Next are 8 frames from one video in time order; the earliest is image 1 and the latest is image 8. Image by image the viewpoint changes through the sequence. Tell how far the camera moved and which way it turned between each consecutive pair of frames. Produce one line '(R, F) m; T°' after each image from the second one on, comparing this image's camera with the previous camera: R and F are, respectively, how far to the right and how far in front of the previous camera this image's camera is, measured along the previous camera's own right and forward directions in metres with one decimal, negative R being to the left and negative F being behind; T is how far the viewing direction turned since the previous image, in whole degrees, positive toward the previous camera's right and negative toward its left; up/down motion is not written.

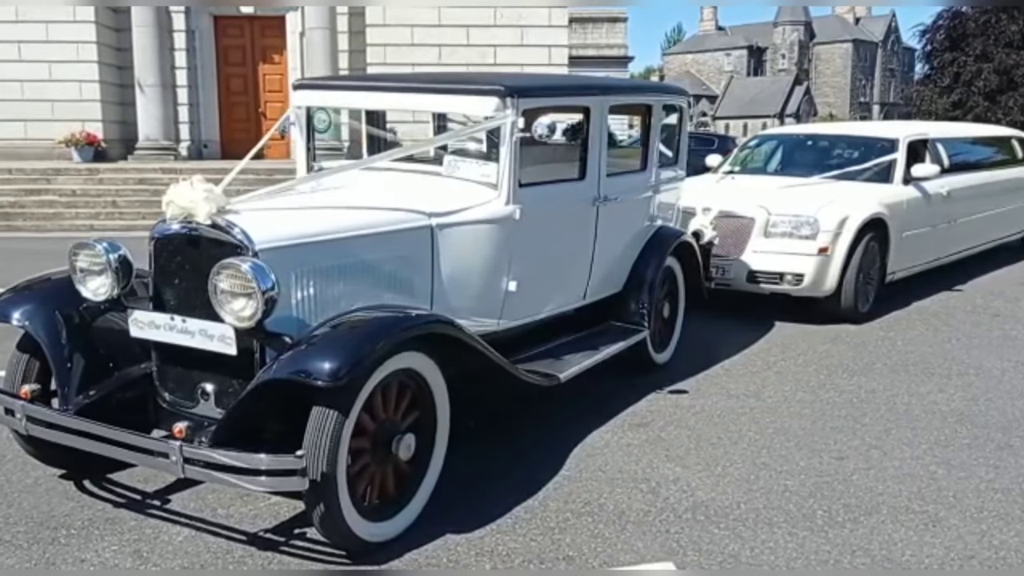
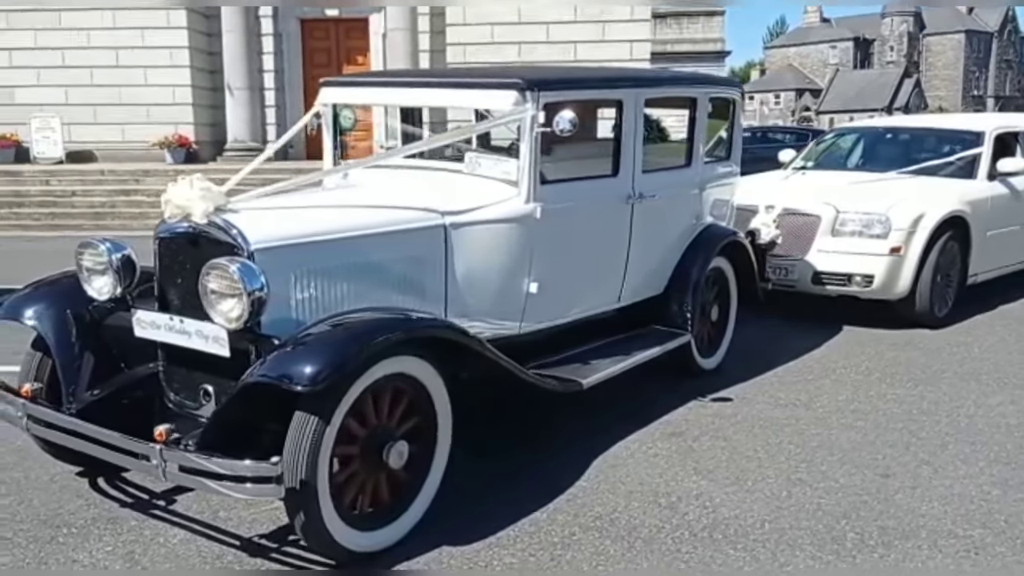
(+0.3, +0.2) m; -6°
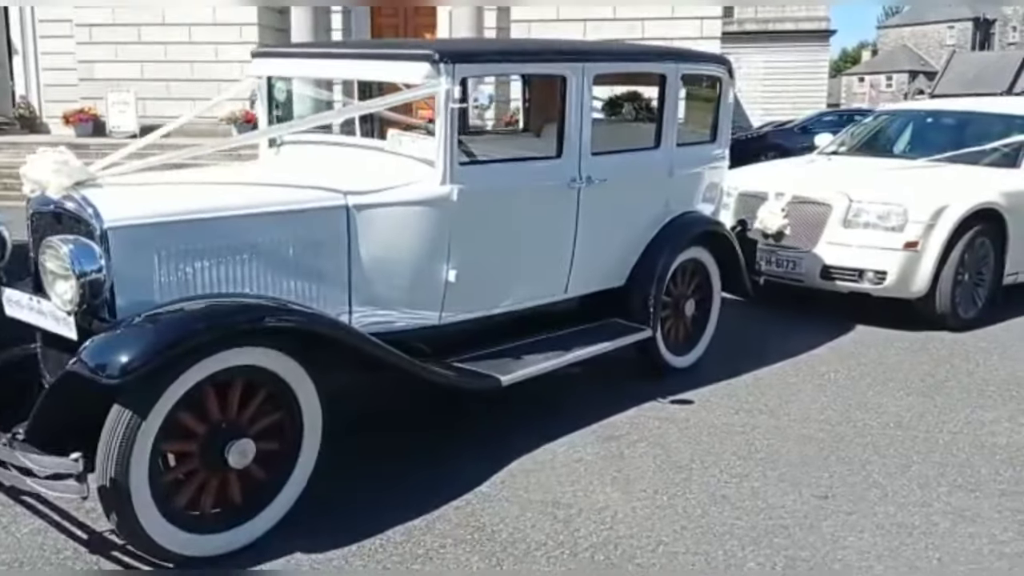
(+0.7, +0.3) m; -6°
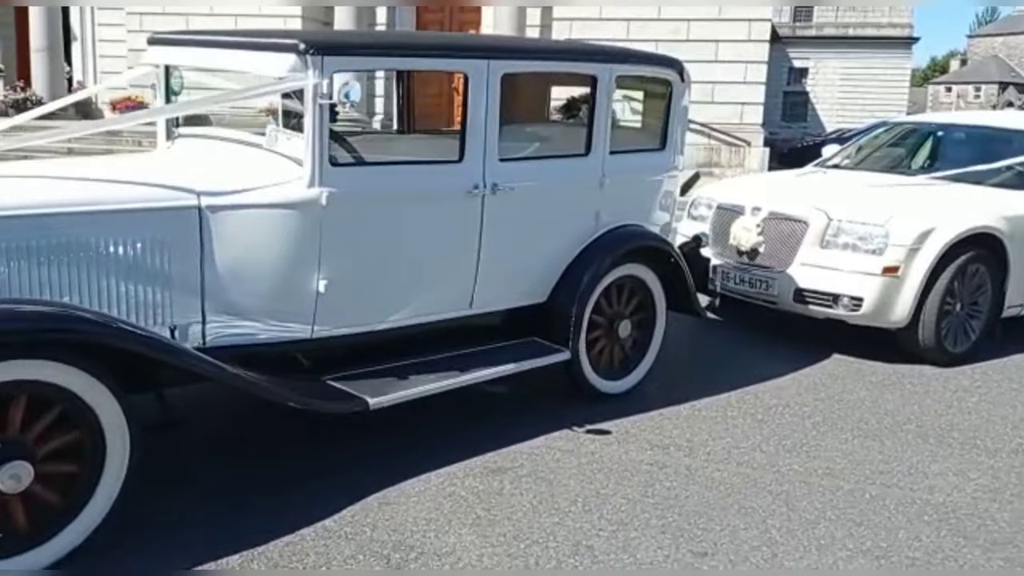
(+0.7, +0.4) m; -4°
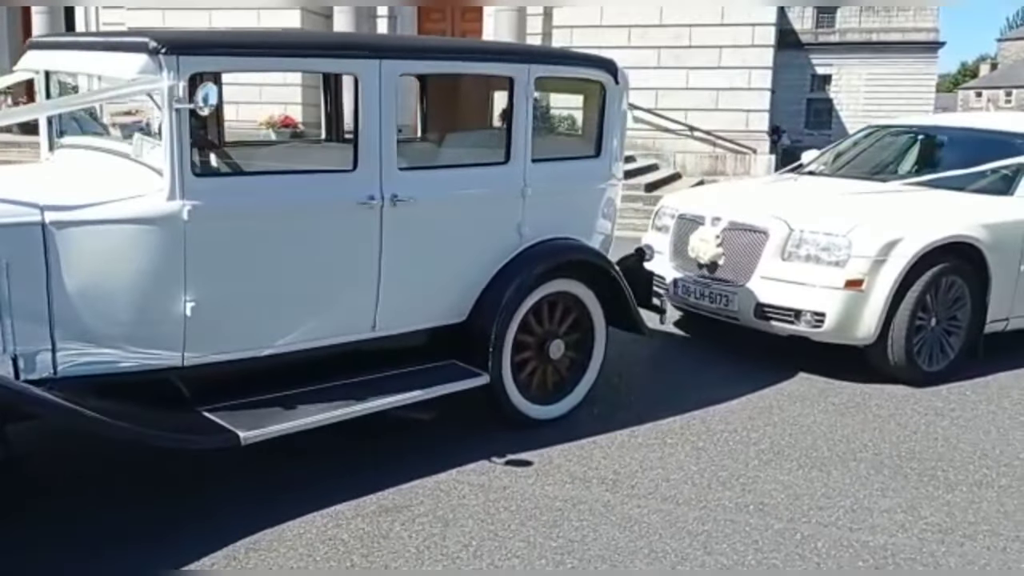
(+0.5, +0.4) m; -2°
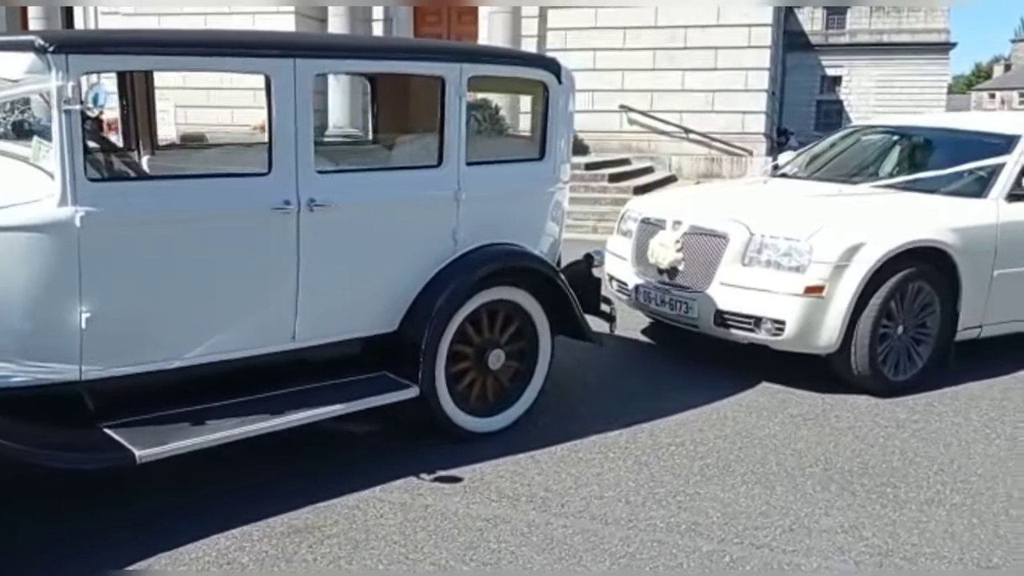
(+0.3, +0.2) m; -1°
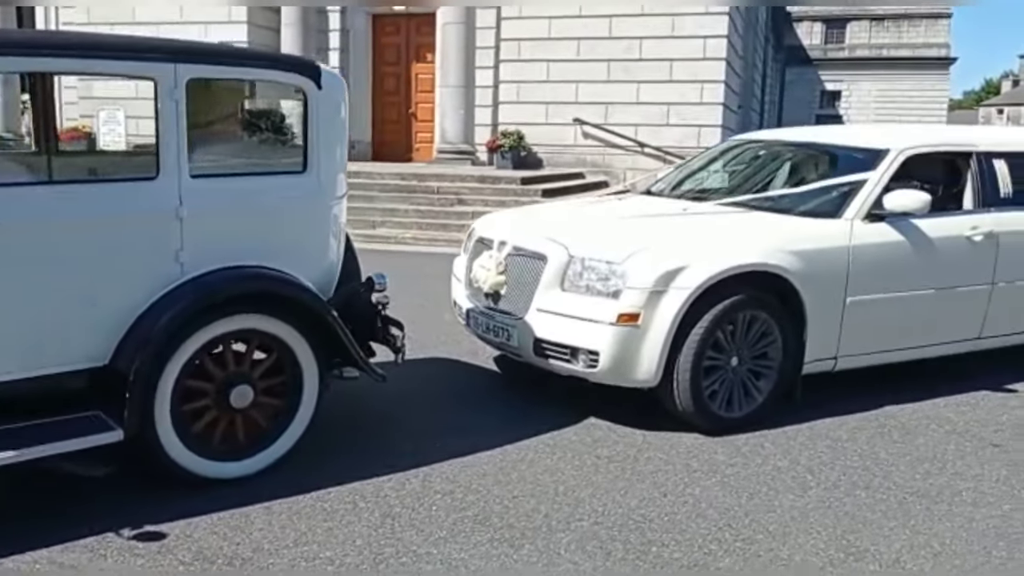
(+1.0, +0.5) m; 0°
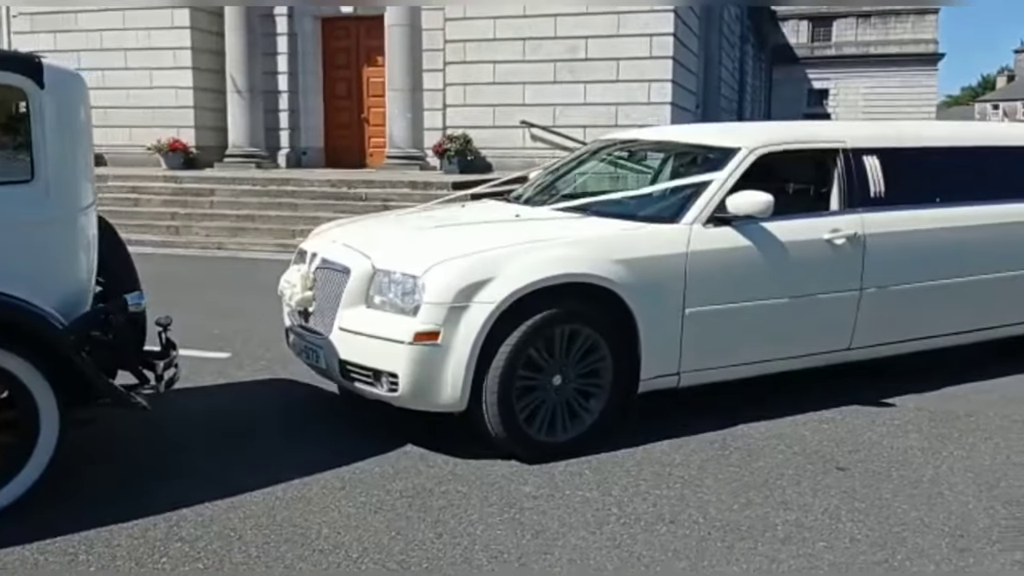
(+0.9, +0.4) m; 0°
